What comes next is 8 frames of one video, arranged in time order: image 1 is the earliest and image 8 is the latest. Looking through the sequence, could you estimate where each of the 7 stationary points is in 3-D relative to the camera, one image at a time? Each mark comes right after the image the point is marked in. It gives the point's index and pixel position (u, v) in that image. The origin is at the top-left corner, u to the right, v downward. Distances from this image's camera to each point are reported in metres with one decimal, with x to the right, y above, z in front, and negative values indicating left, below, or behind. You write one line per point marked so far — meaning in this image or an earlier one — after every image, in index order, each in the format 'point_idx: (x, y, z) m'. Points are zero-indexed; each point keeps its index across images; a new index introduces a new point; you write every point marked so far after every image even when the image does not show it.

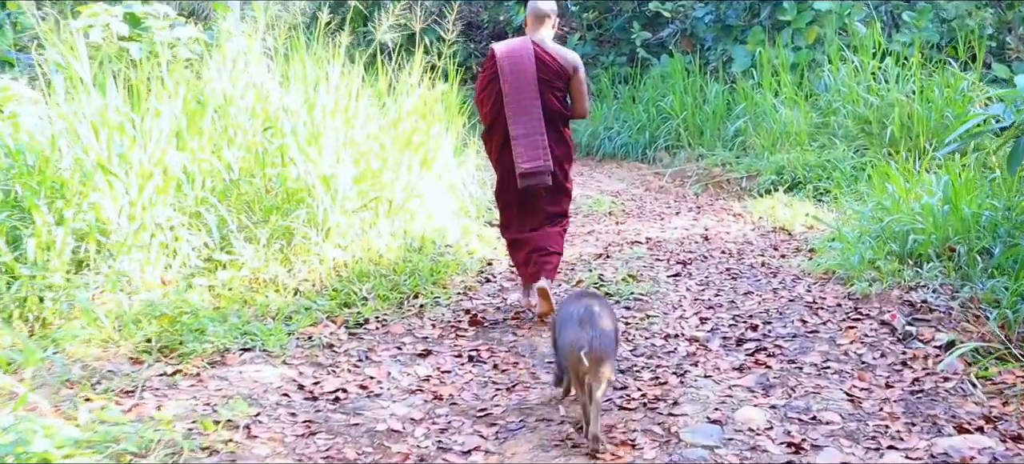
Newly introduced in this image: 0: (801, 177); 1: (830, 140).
0: (+1.8, +0.3, +7.8) m
1: (+2.1, +0.6, +8.4) m
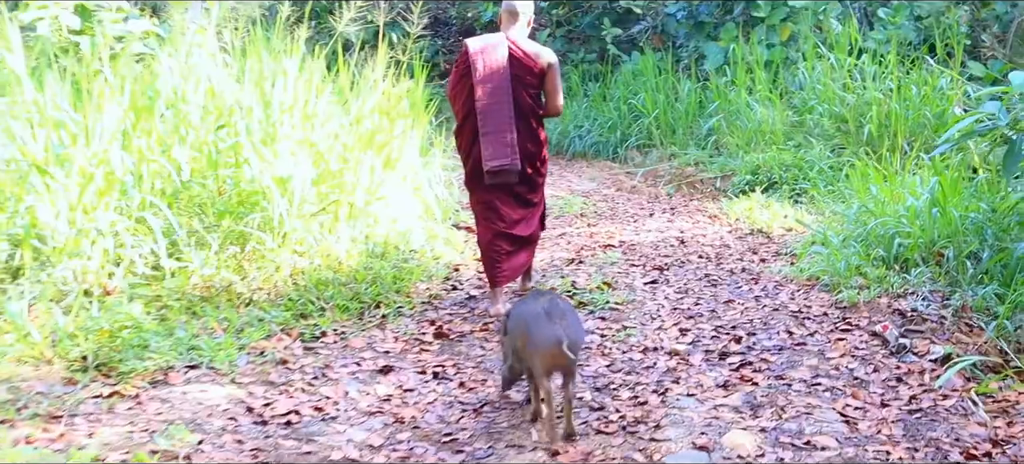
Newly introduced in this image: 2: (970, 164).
0: (+1.6, +0.3, +7.6) m
1: (+1.9, +0.6, +8.2) m
2: (+1.9, +0.3, +5.3) m
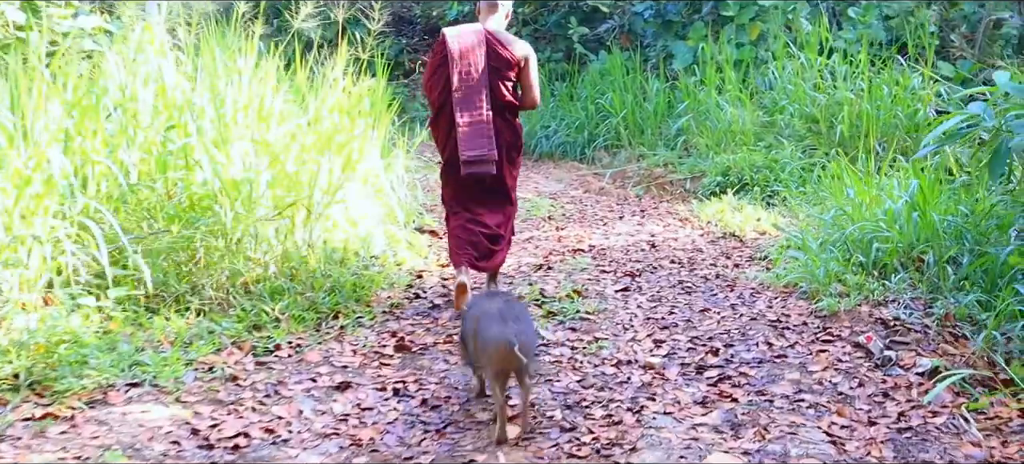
0: (+1.4, +0.3, +7.5) m
1: (+1.7, +0.6, +8.0) m
2: (+1.8, +0.3, +5.2) m
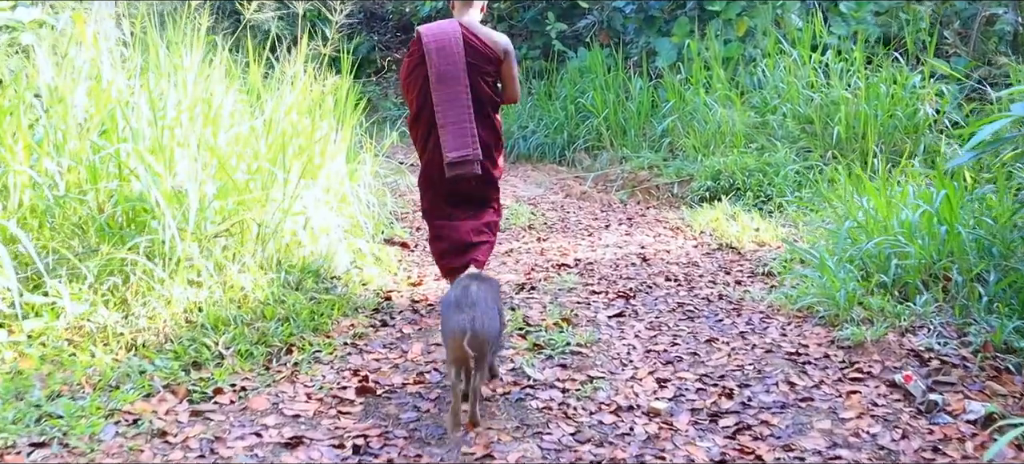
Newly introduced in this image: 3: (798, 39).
0: (+1.3, +0.3, +7.0) m
1: (+1.6, +0.5, +7.6) m
2: (+1.7, +0.2, +4.7) m
3: (+1.9, +1.3, +8.1) m
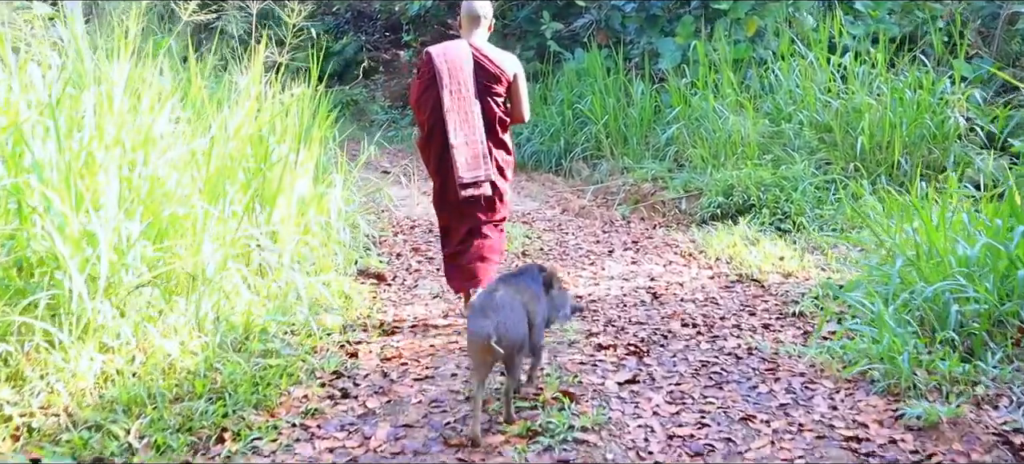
0: (+1.2, +0.2, +6.4) m
1: (+1.5, +0.4, +6.9) m
2: (+1.7, +0.1, +4.1) m
3: (+1.8, +1.2, +7.5) m
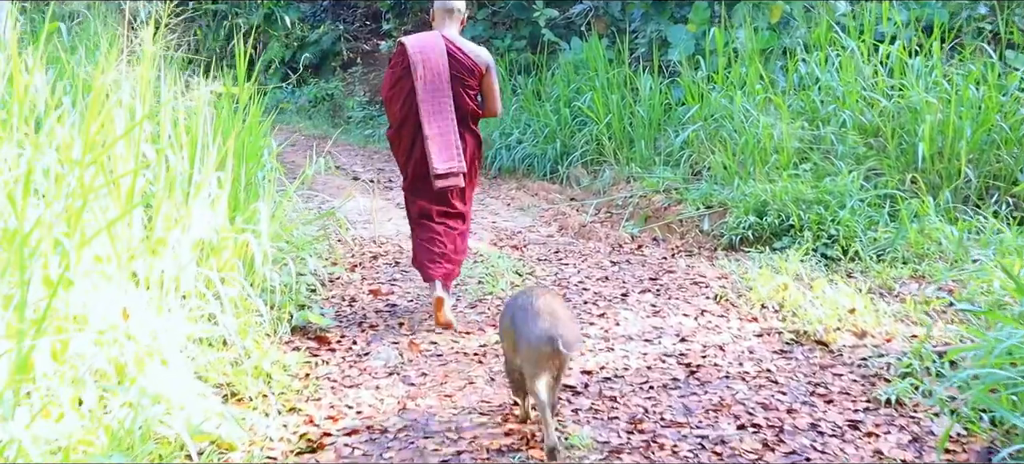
0: (+1.2, +0.1, +5.2) m
1: (+1.5, +0.3, +5.8) m
2: (+1.7, 0.0, +3.0) m
3: (+1.8, +1.0, +6.3) m
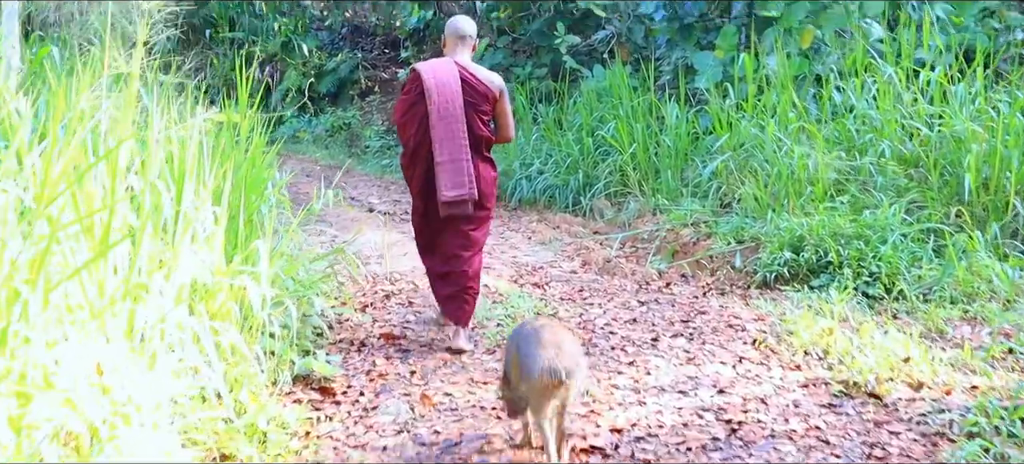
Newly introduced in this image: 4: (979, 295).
0: (+1.3, -0.1, +4.9) m
1: (+1.6, +0.2, +5.5) m
2: (+1.7, -0.1, +2.6) m
3: (+1.9, +0.9, +6.0) m
4: (+1.7, -0.2, +4.5) m
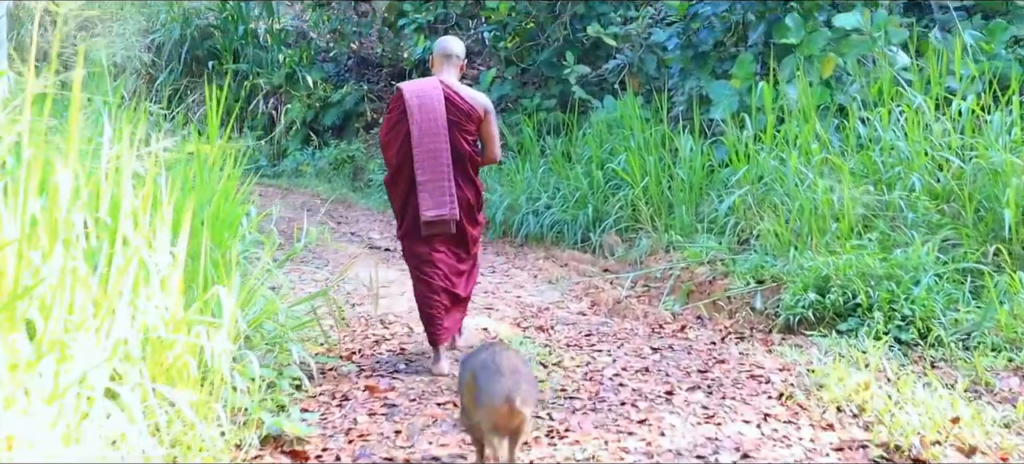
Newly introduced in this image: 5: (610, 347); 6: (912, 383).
0: (+1.3, -0.2, +4.6) m
1: (+1.6, 0.0, +5.1) m
2: (+1.7, -0.2, +2.3) m
3: (+1.9, +0.7, +5.7) m
4: (+1.7, -0.4, +4.1) m
5: (+0.3, -0.4, +4.3) m
6: (+1.1, -0.4, +3.4) m
